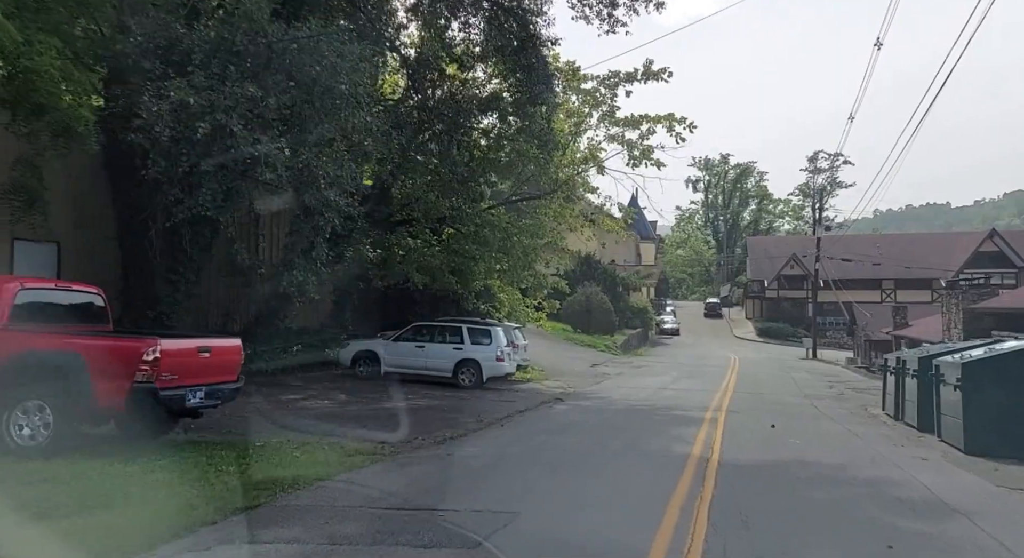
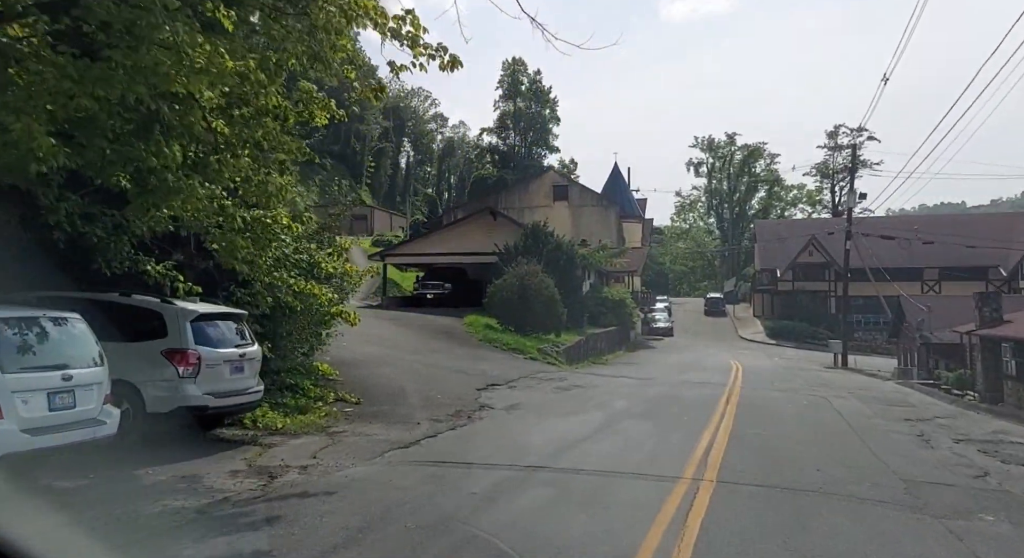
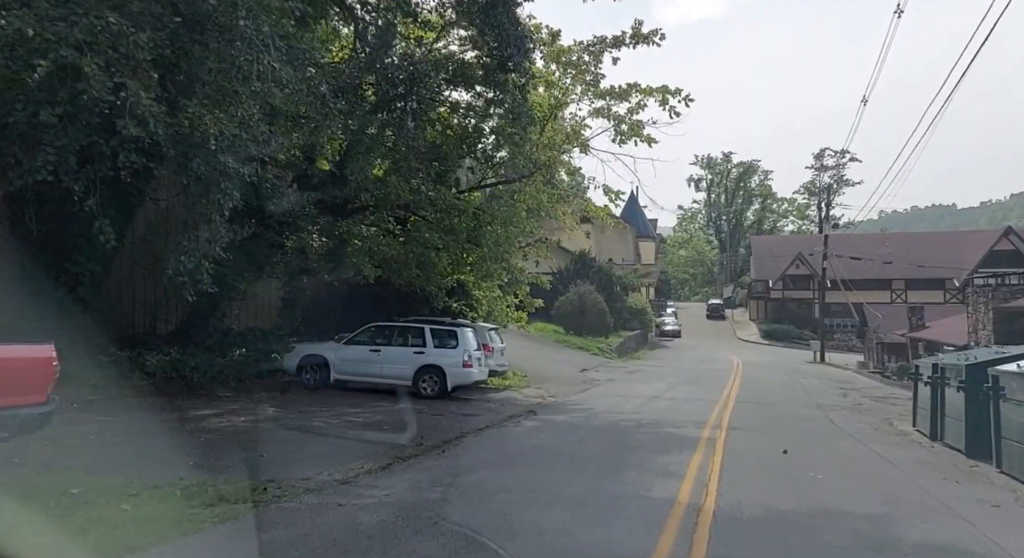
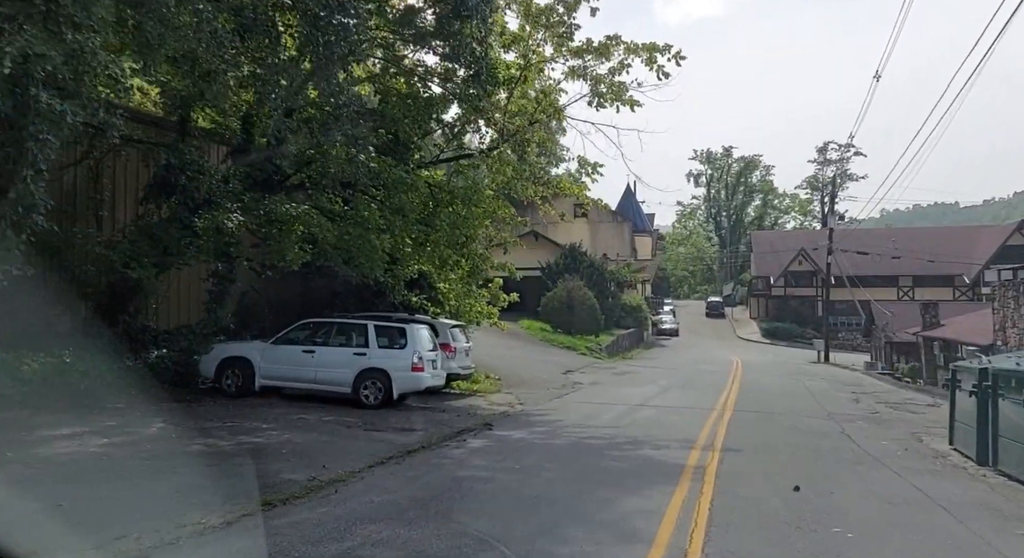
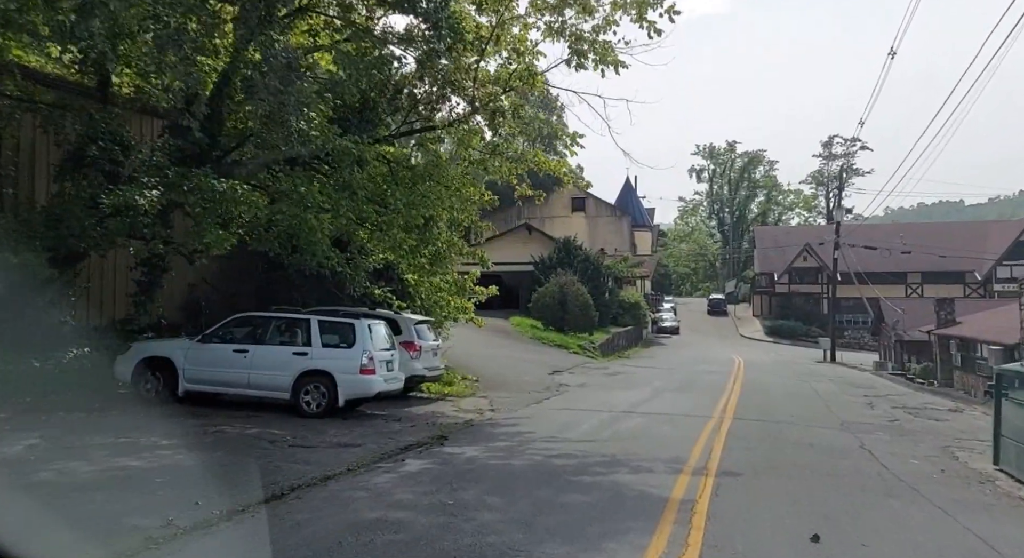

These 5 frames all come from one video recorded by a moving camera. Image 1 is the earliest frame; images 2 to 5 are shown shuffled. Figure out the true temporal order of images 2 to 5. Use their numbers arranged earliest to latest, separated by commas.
3, 4, 5, 2
